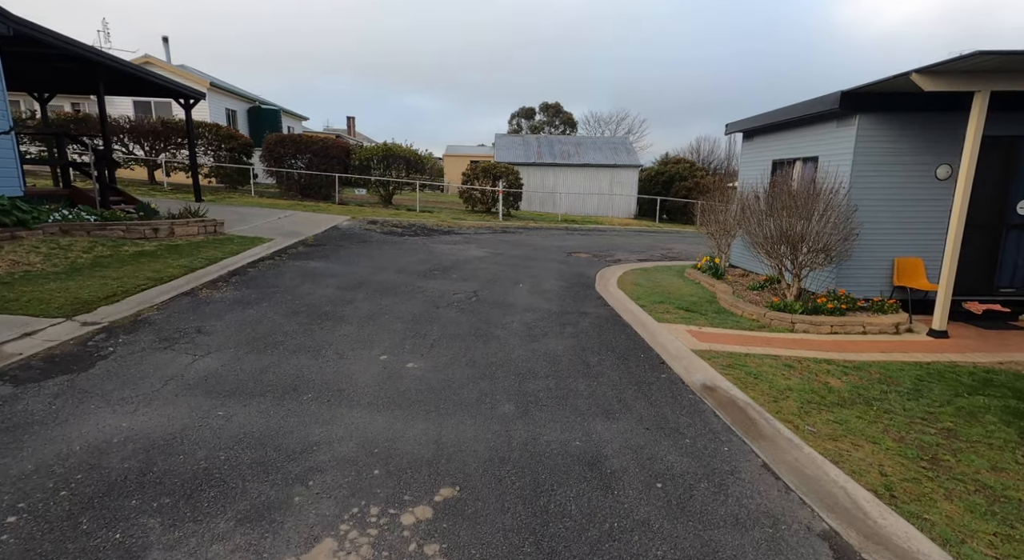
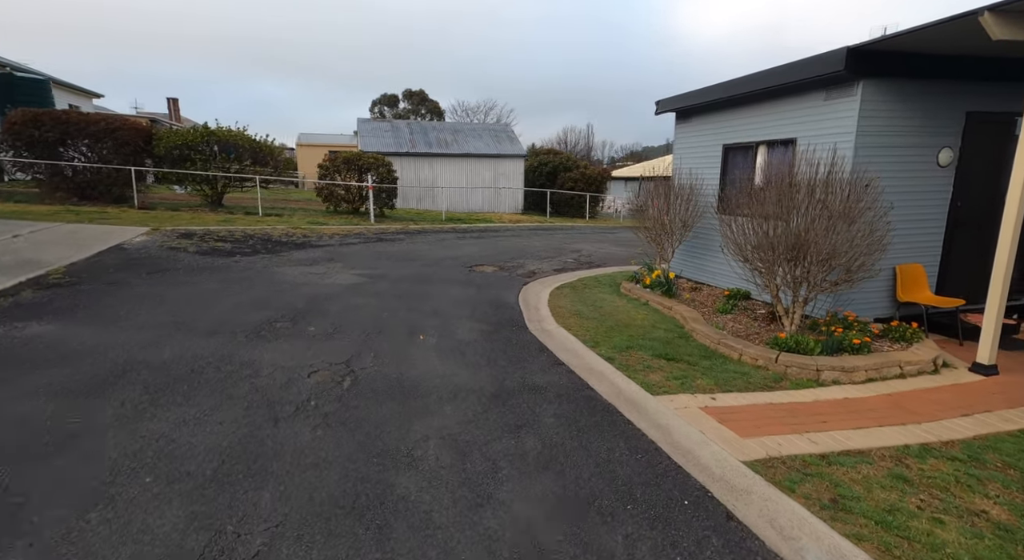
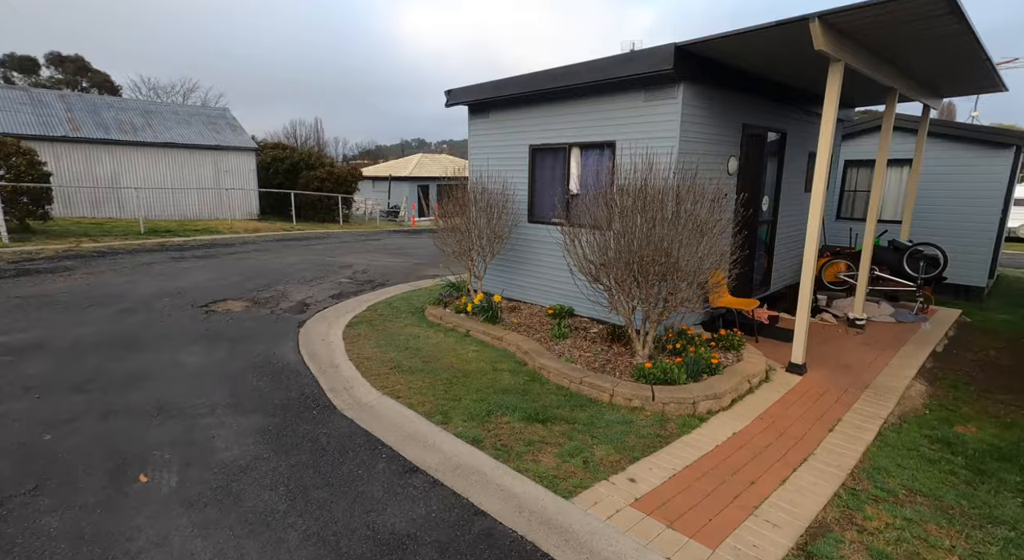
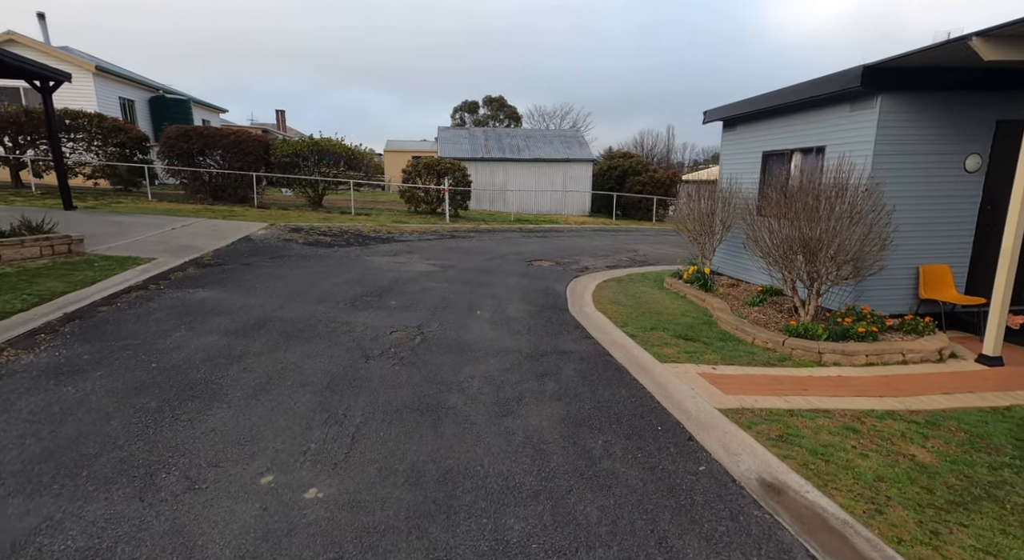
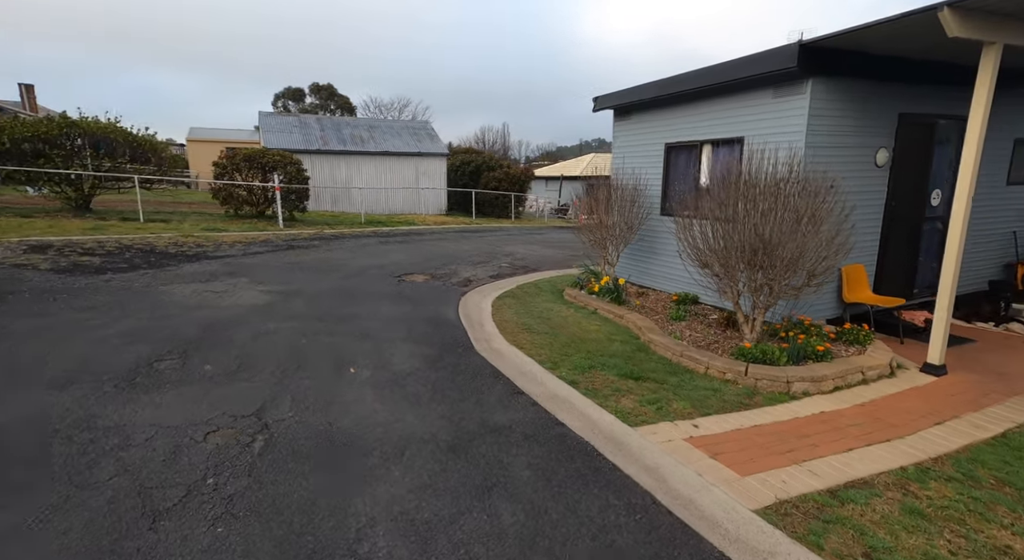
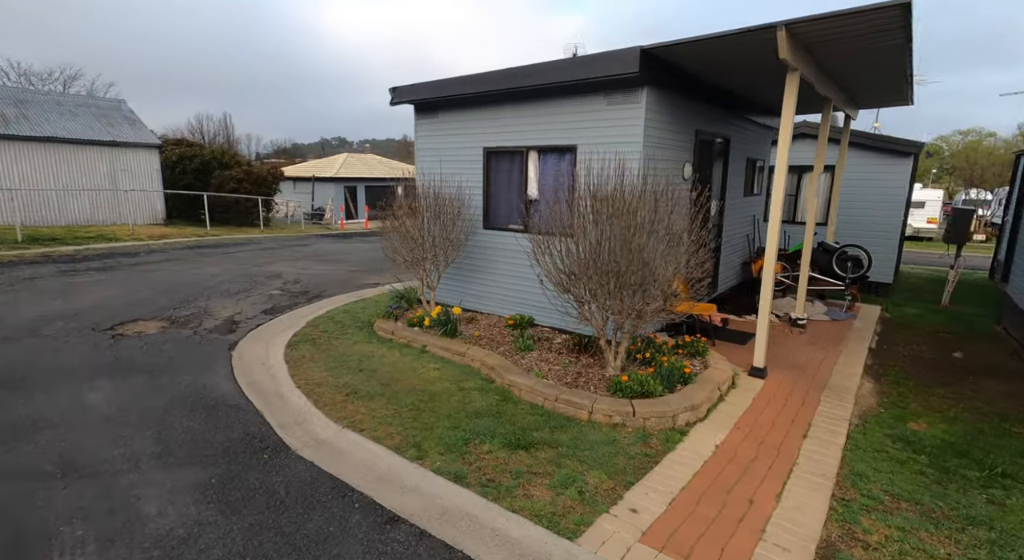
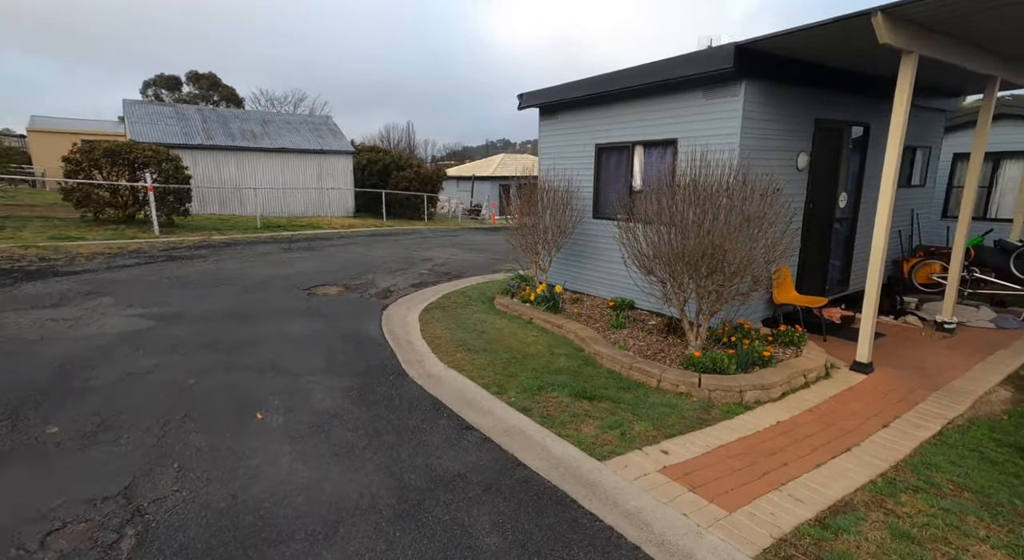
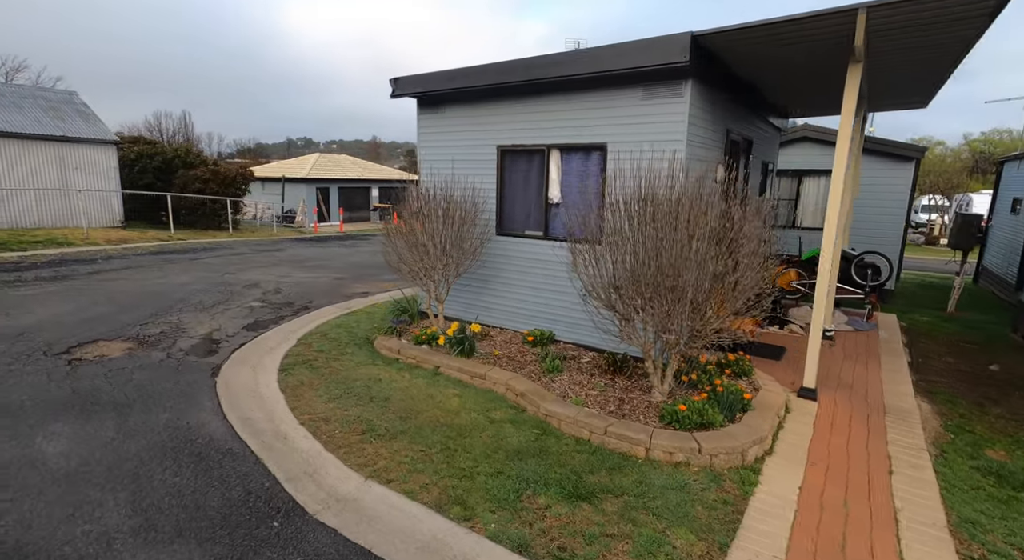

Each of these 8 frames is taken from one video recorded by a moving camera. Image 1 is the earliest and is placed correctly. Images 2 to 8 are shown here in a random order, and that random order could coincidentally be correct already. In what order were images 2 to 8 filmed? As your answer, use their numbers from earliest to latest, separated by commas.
4, 2, 5, 7, 3, 6, 8
